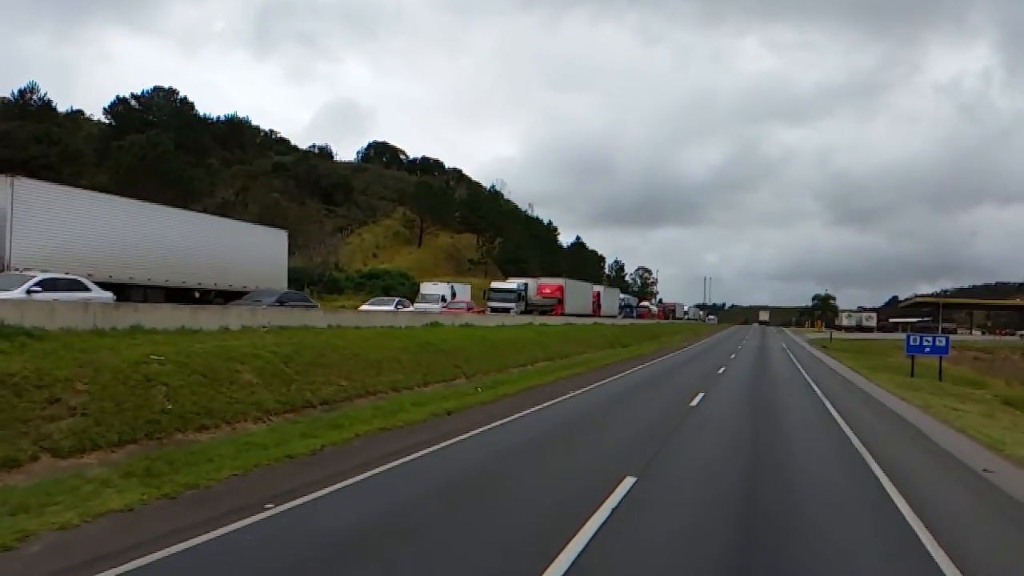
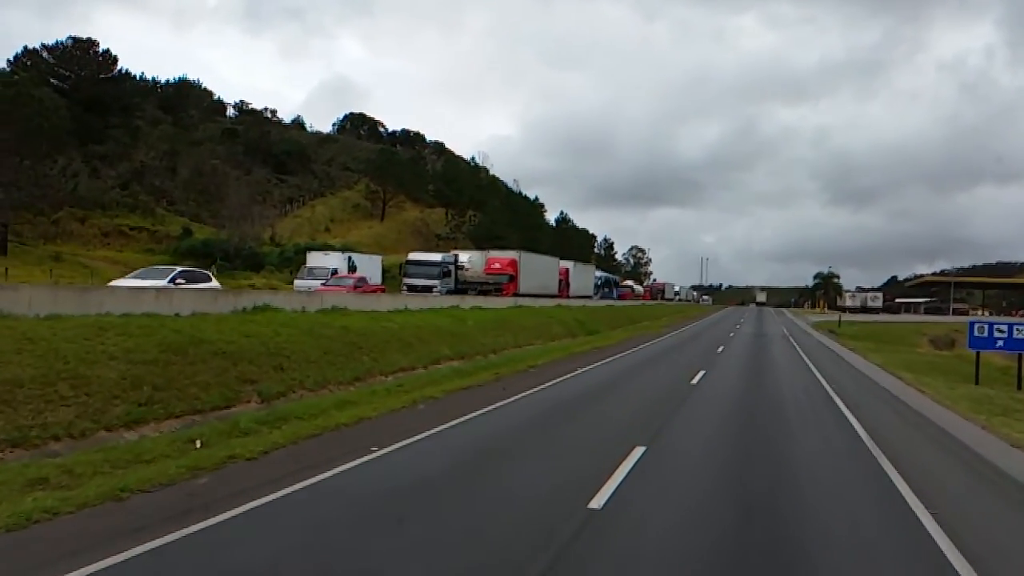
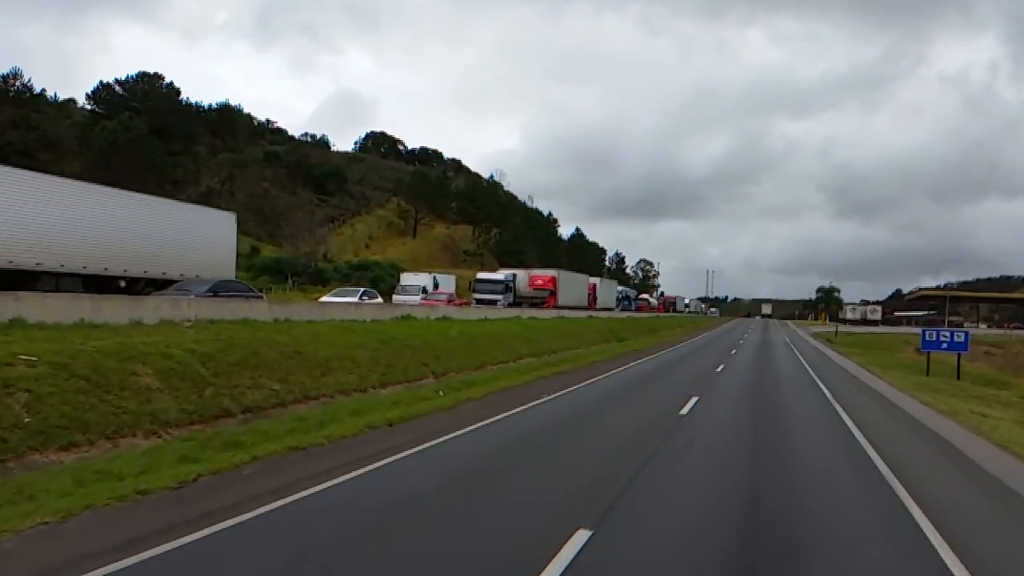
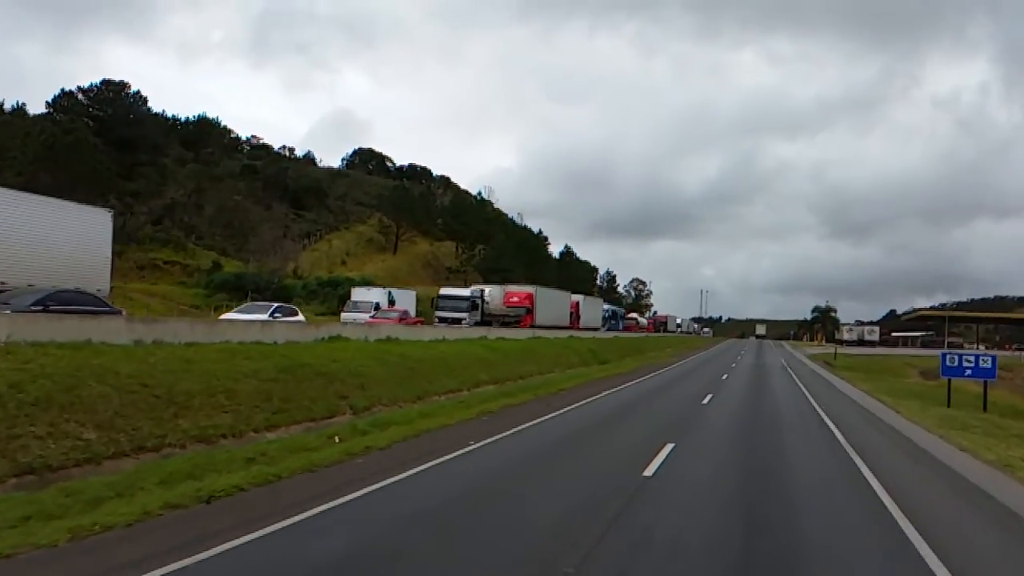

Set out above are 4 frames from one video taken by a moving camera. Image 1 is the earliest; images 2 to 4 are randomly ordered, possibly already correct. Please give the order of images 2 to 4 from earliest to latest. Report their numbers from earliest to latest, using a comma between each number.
3, 4, 2
